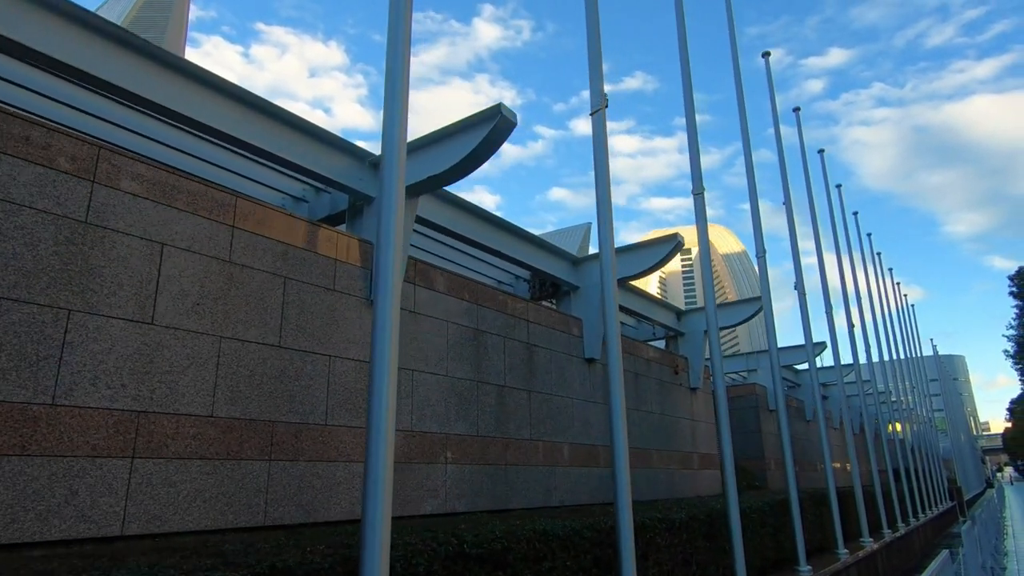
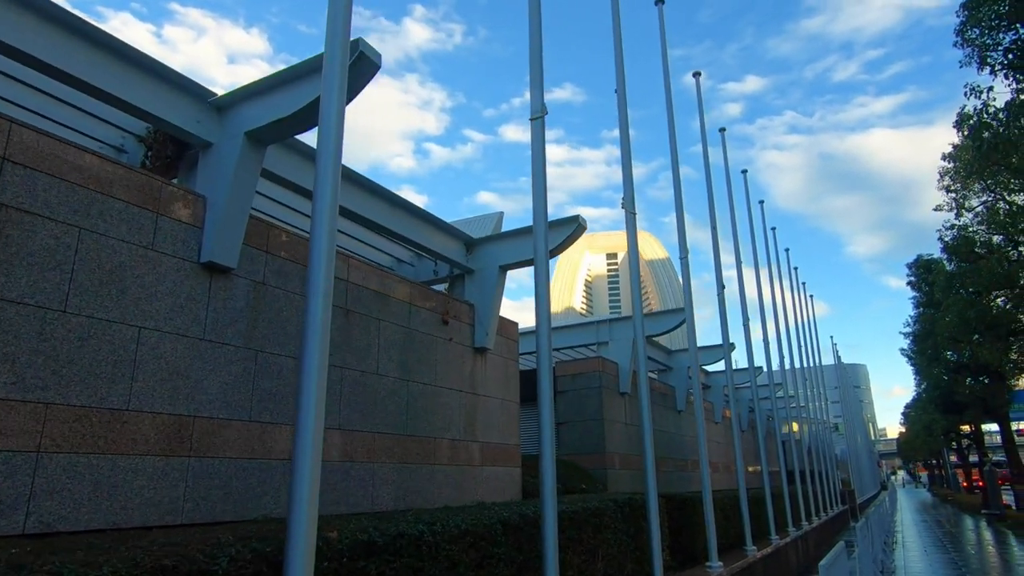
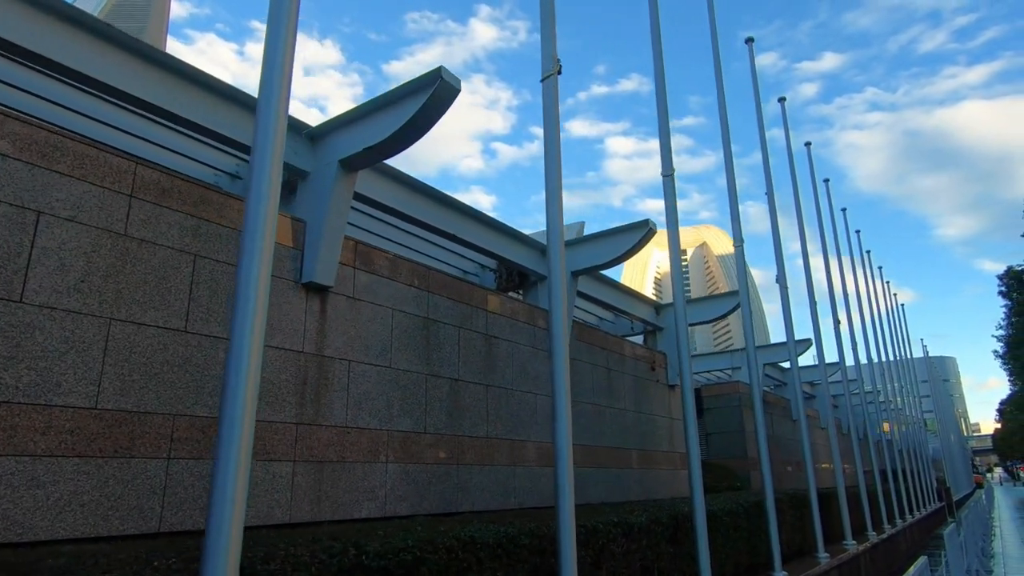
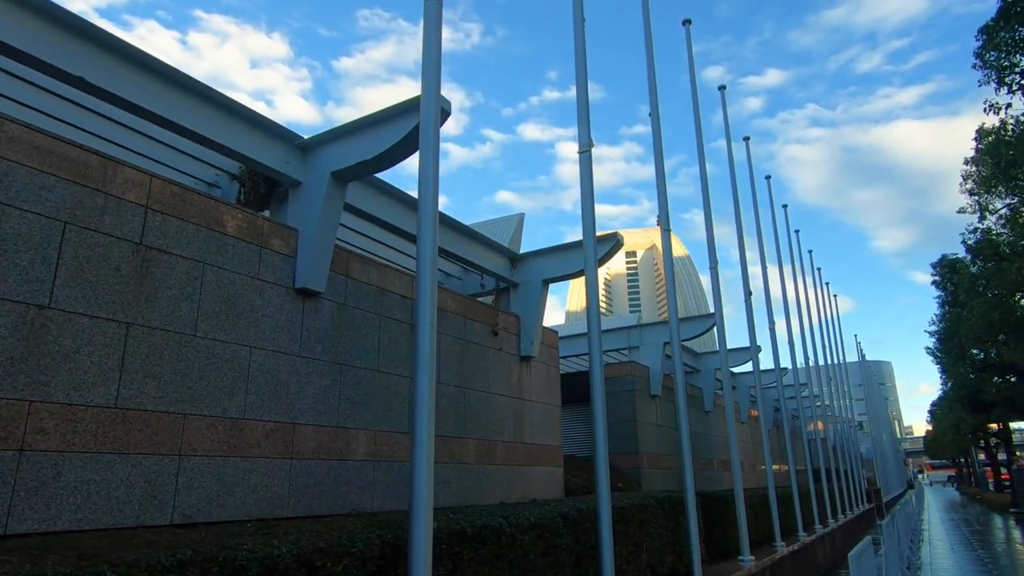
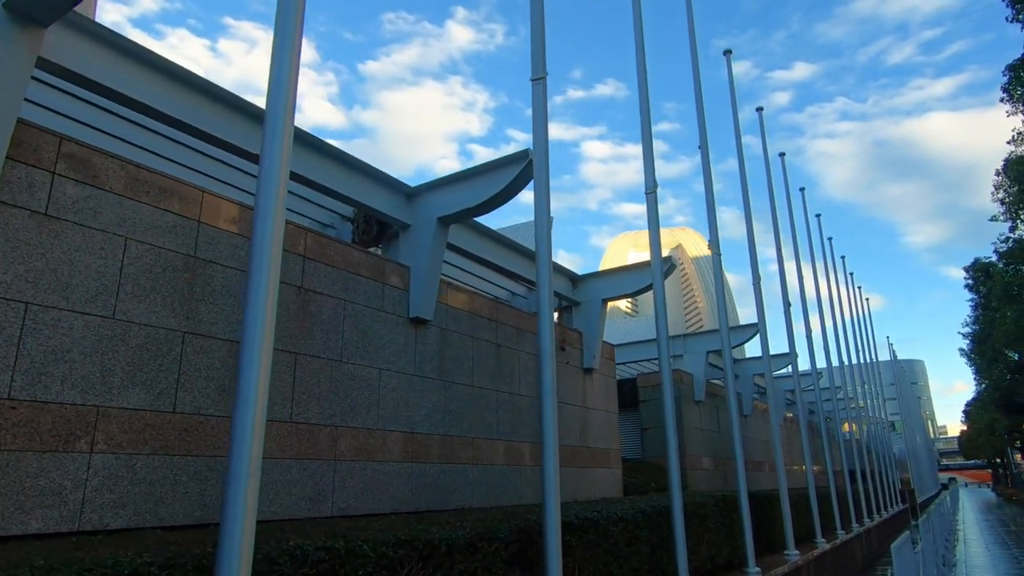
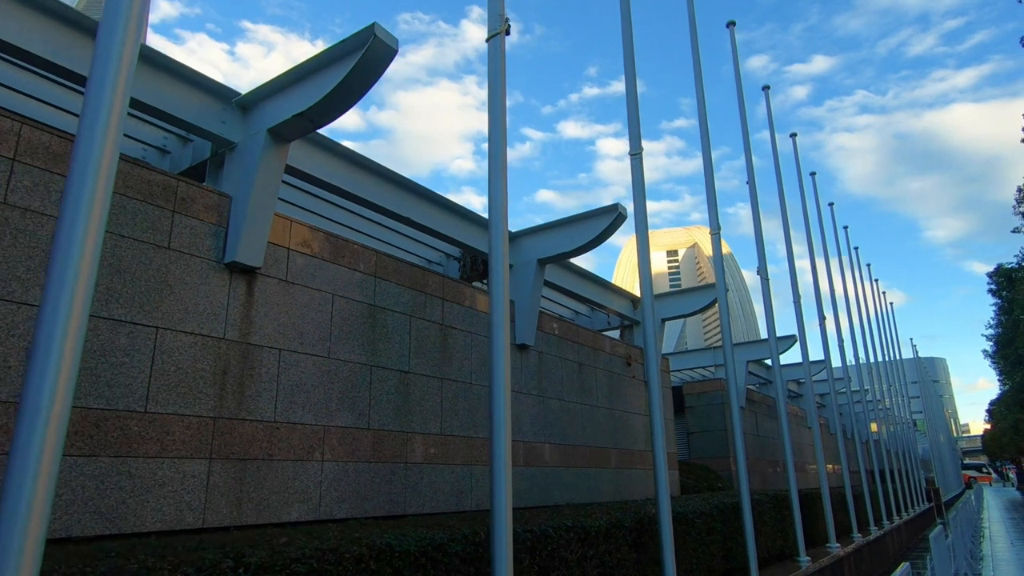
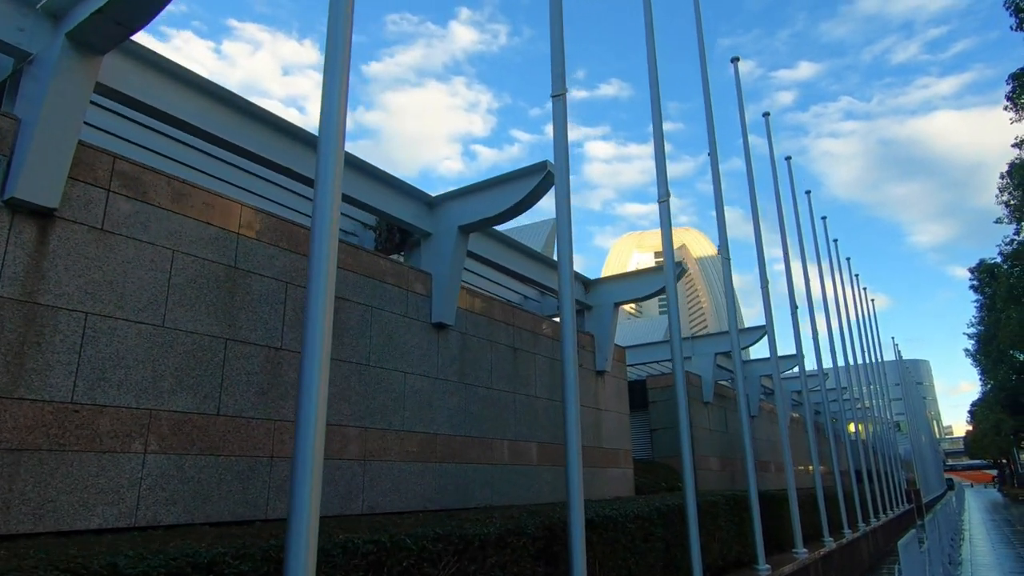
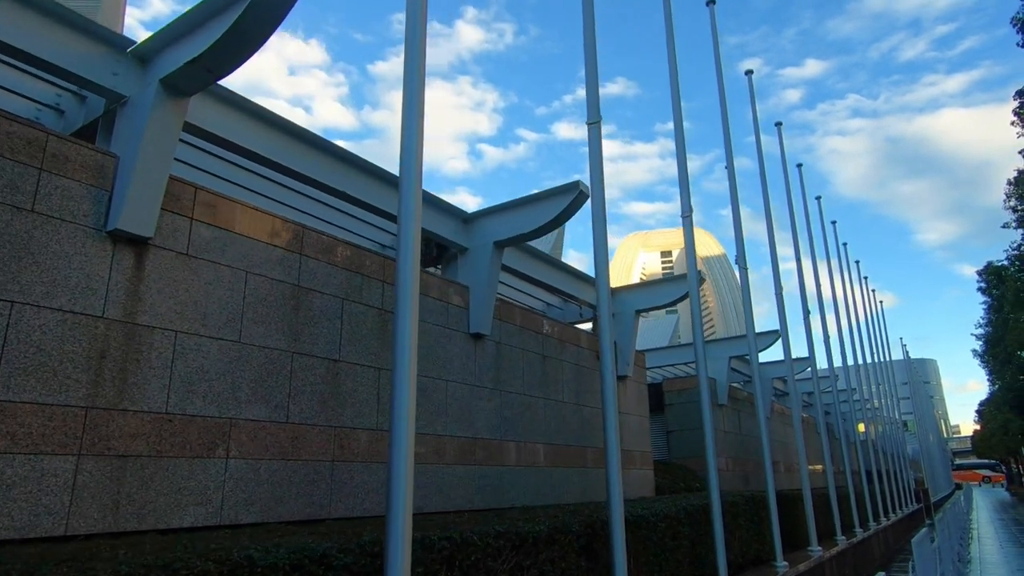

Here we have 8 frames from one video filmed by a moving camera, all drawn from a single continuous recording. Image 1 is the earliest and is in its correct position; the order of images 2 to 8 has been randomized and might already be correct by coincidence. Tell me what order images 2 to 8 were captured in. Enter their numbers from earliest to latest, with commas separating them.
3, 6, 8, 7, 5, 4, 2
